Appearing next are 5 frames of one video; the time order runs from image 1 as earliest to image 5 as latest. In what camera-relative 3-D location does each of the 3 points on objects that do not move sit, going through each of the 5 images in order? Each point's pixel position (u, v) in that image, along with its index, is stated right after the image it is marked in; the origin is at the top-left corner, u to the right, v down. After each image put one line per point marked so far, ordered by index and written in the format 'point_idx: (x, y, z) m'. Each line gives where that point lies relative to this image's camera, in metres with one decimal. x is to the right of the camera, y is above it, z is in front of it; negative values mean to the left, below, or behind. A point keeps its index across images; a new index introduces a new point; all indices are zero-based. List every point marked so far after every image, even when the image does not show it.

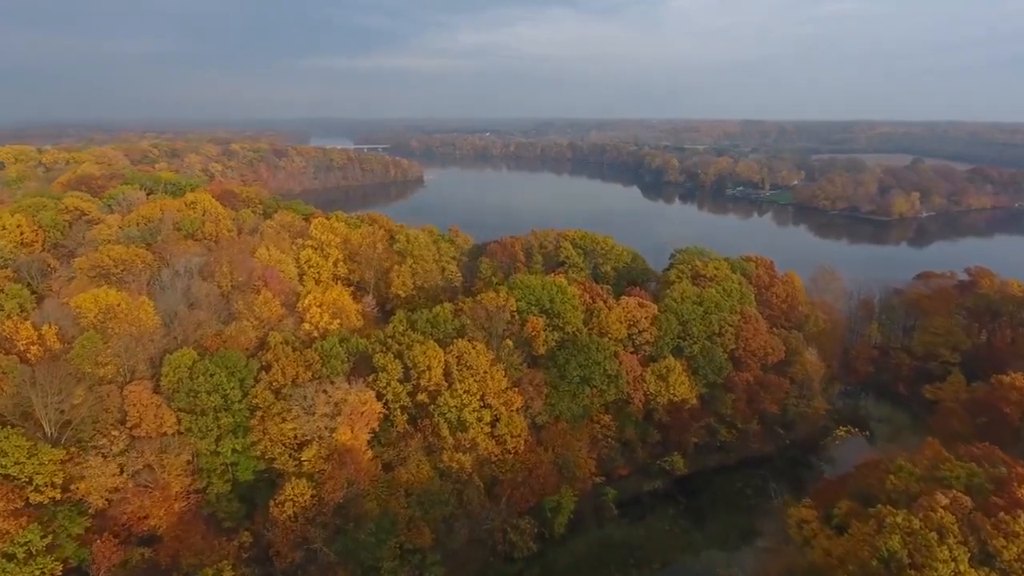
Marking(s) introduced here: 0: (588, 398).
0: (+2.0, -2.9, +17.0) m
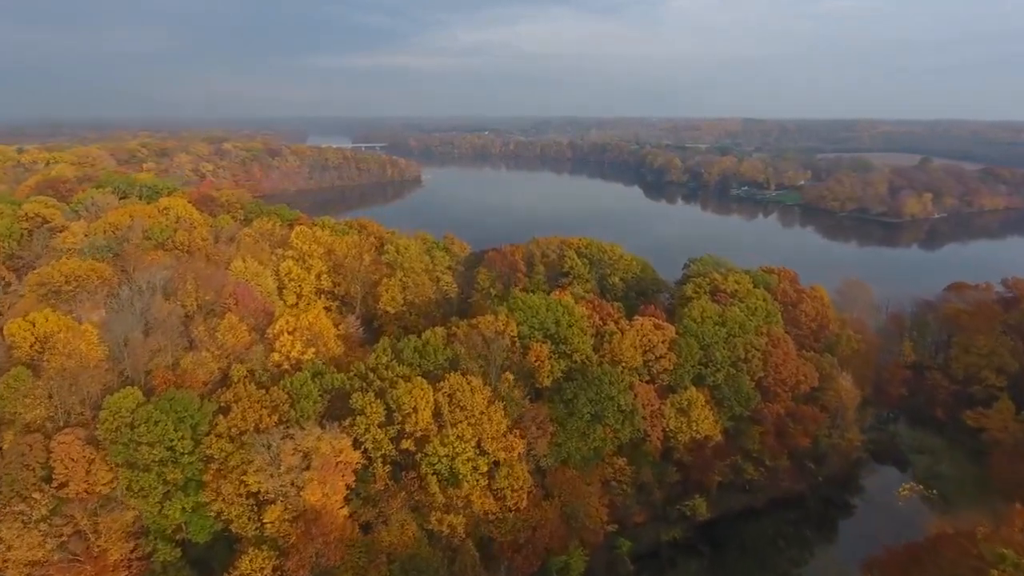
0: (+2.0, -3.5, +14.9) m
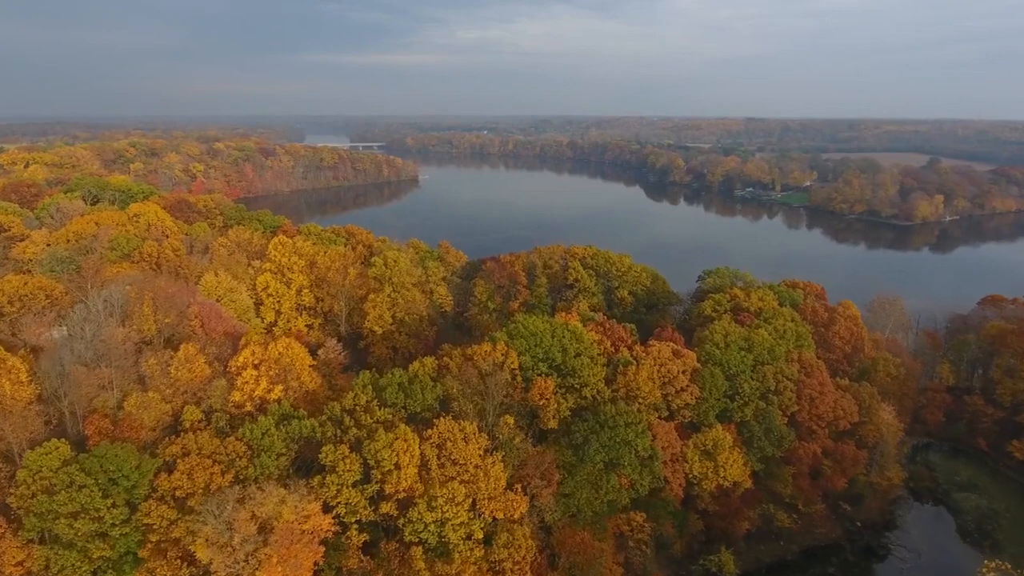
0: (+2.1, -4.0, +12.8) m
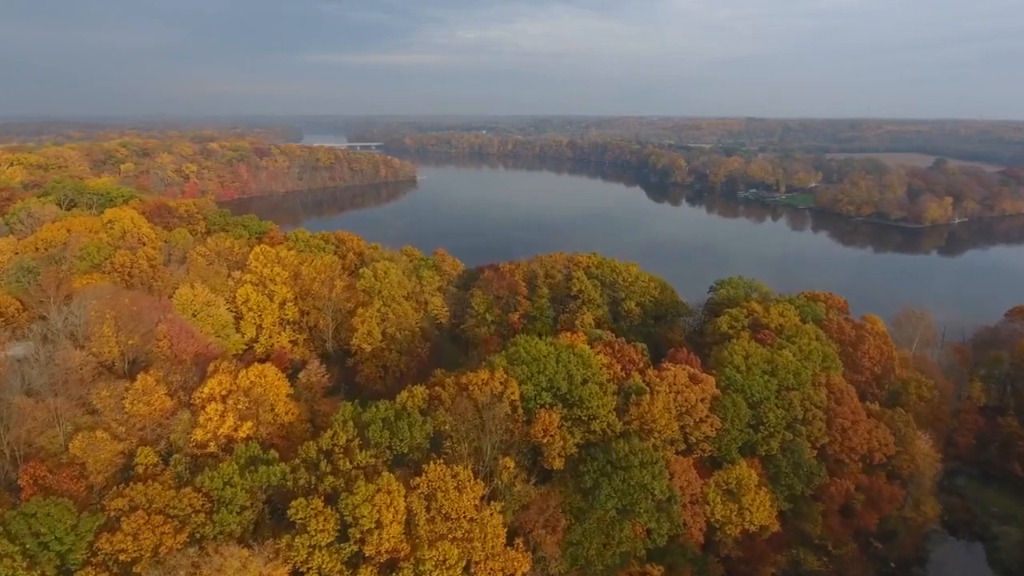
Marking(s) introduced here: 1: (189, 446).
0: (+2.1, -4.4, +11.4) m
1: (-5.4, -2.7, +10.9) m
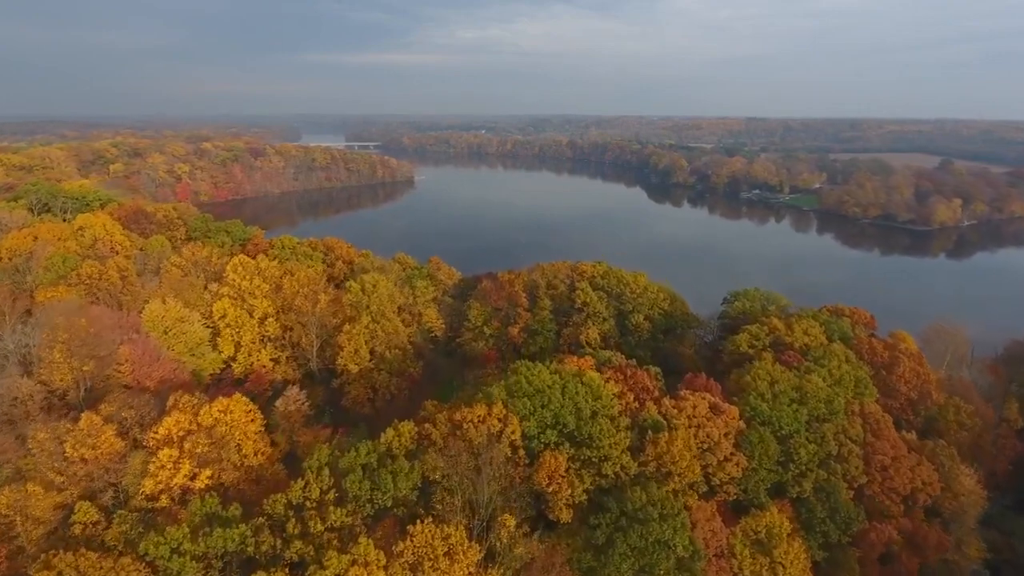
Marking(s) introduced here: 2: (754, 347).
0: (+2.1, -4.8, +9.9) m
1: (-5.4, -3.0, +9.4) m
2: (+5.9, -1.5, +15.7) m
